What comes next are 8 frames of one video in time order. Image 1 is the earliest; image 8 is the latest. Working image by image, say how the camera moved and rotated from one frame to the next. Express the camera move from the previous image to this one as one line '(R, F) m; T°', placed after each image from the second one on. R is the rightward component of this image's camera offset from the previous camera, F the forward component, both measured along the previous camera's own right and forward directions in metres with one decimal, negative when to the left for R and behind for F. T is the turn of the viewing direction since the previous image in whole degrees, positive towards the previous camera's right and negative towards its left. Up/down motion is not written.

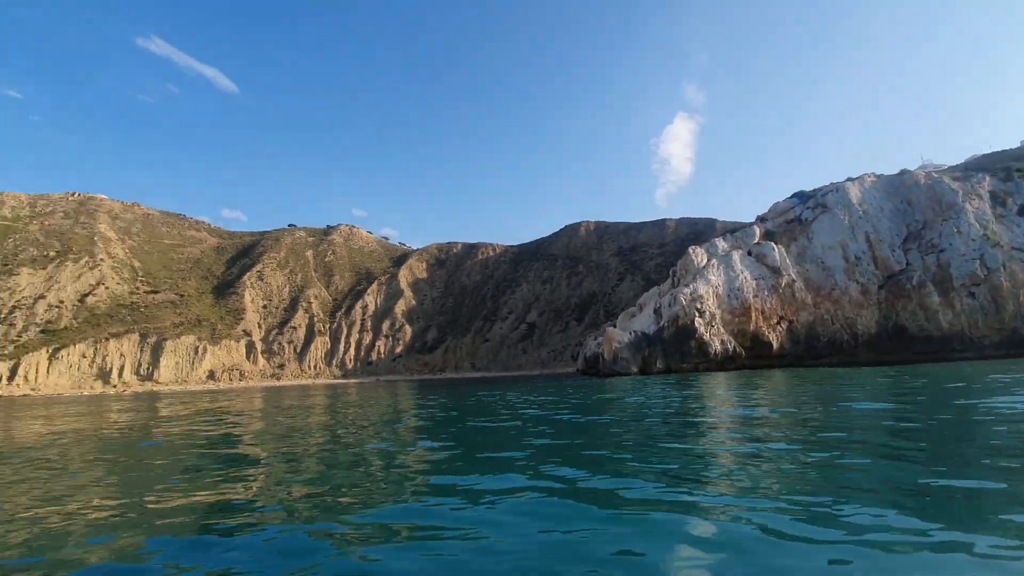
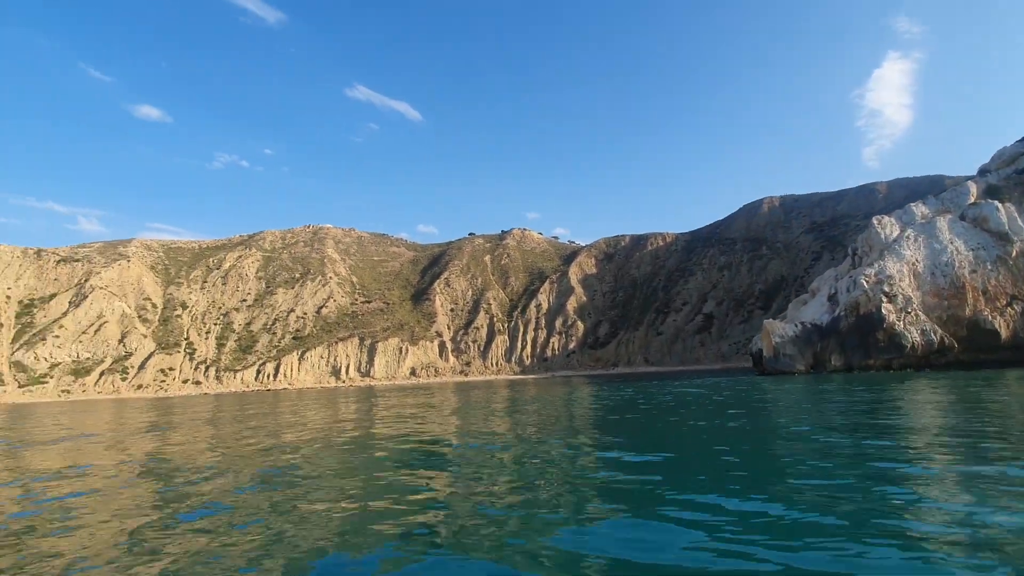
(+1.0, +0.1) m; -20°
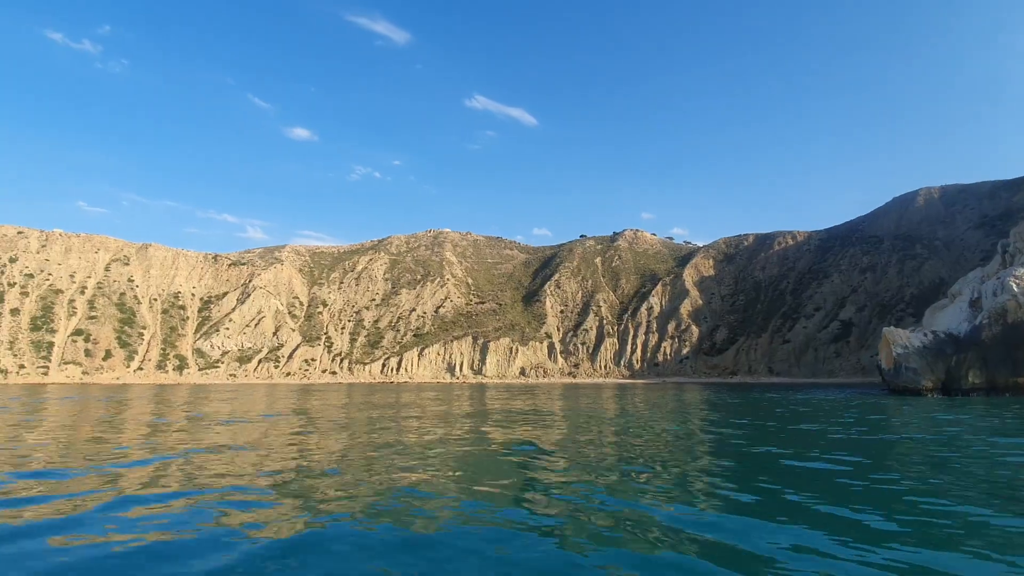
(+0.7, -0.3) m; -13°
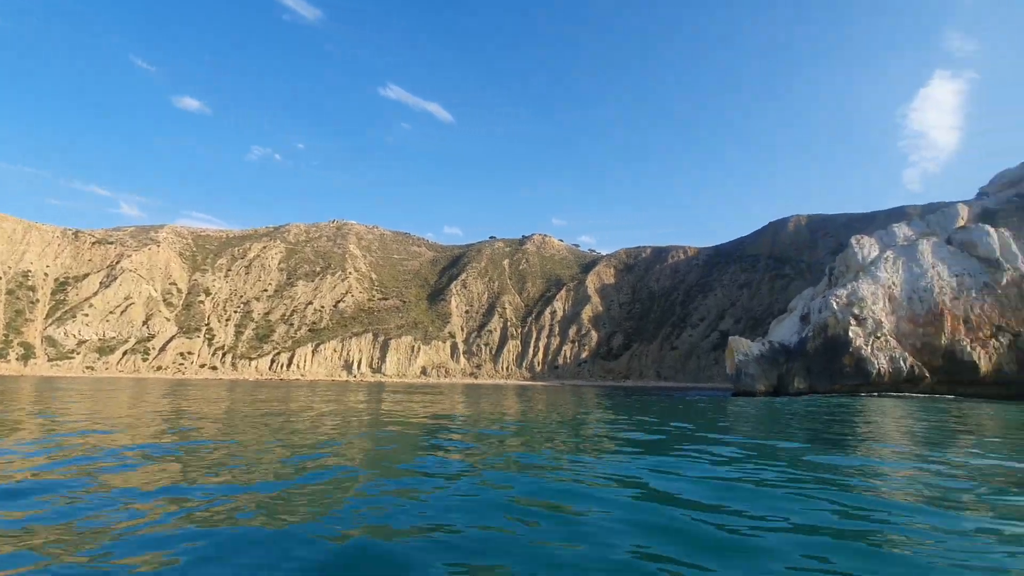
(+1.0, +0.3) m; +10°
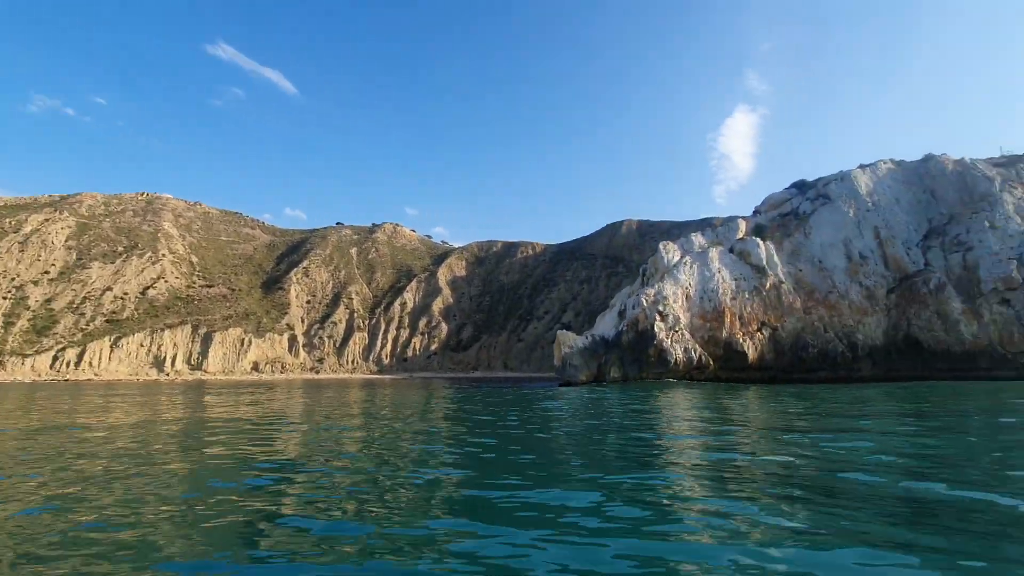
(+0.5, +0.1) m; +16°
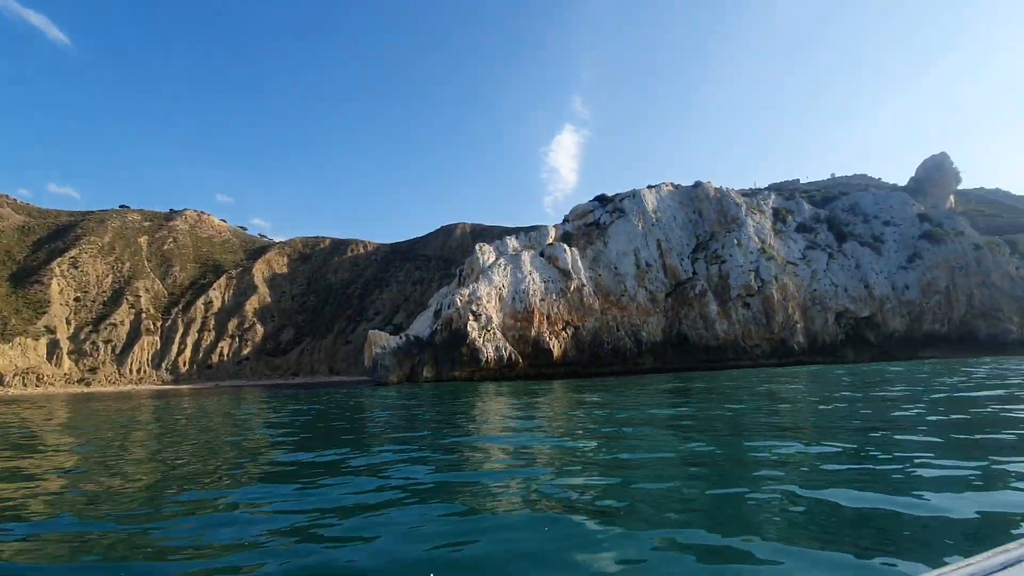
(+0.5, +0.1) m; +18°
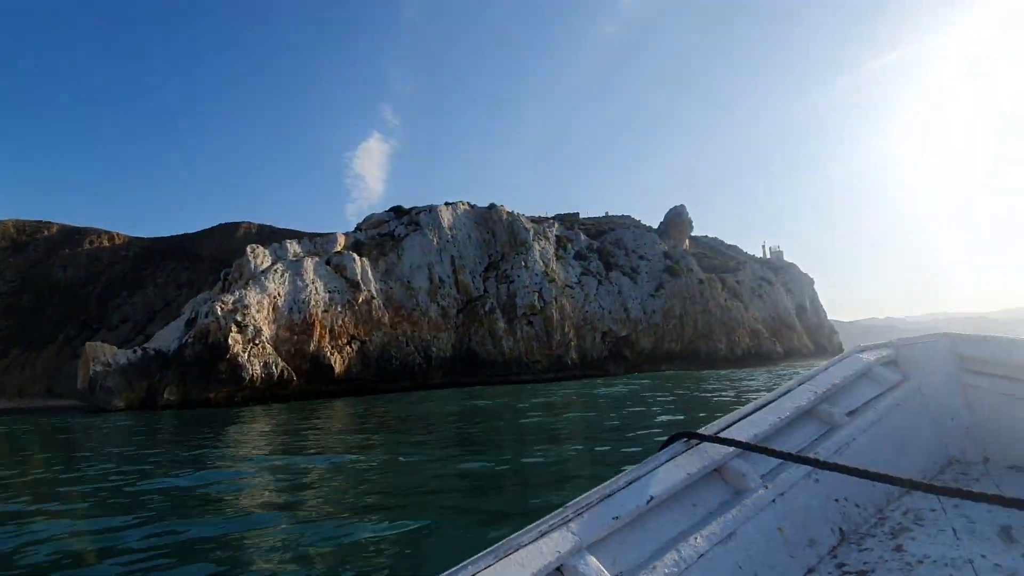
(+0.4, +0.3) m; +22°
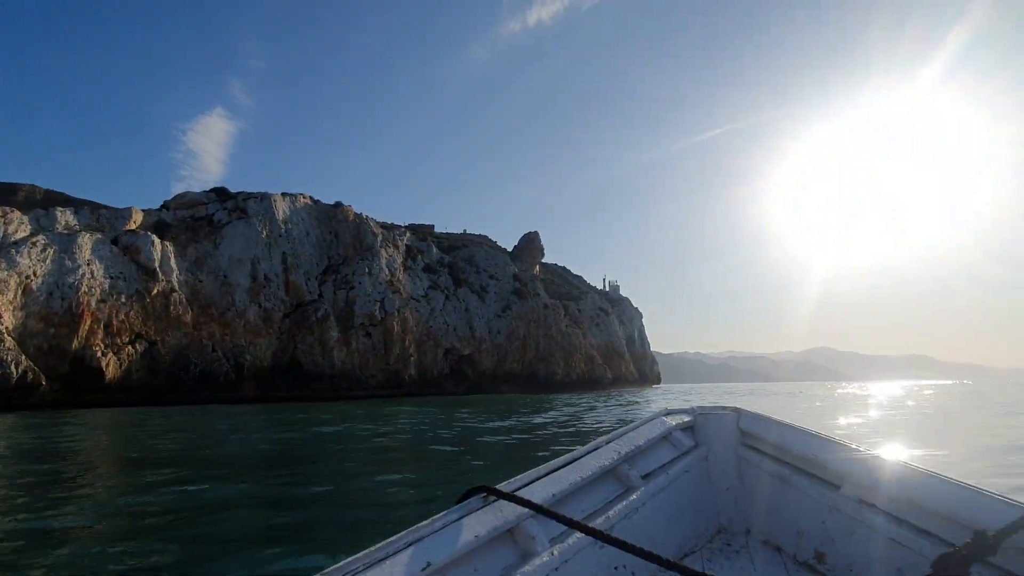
(+0.4, +0.4) m; +16°
